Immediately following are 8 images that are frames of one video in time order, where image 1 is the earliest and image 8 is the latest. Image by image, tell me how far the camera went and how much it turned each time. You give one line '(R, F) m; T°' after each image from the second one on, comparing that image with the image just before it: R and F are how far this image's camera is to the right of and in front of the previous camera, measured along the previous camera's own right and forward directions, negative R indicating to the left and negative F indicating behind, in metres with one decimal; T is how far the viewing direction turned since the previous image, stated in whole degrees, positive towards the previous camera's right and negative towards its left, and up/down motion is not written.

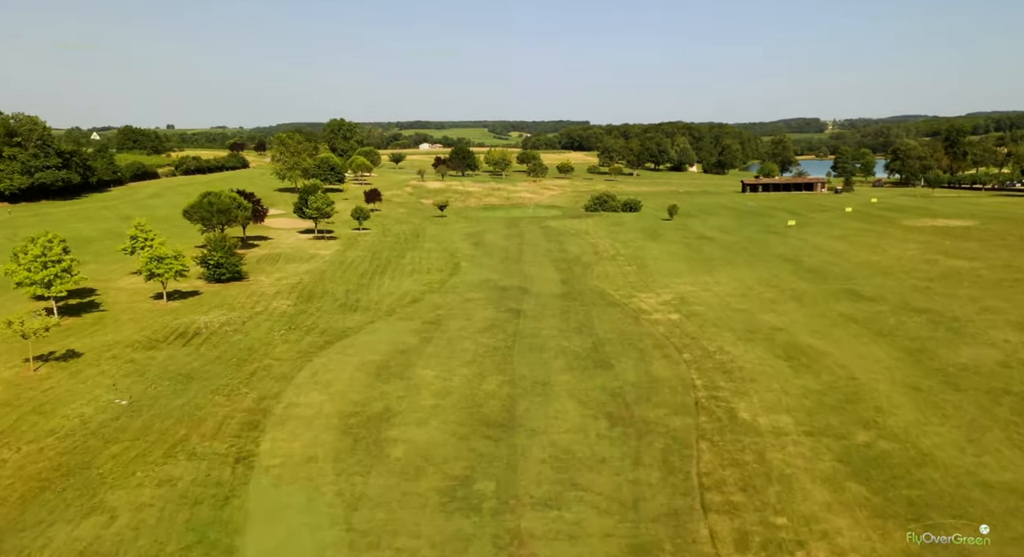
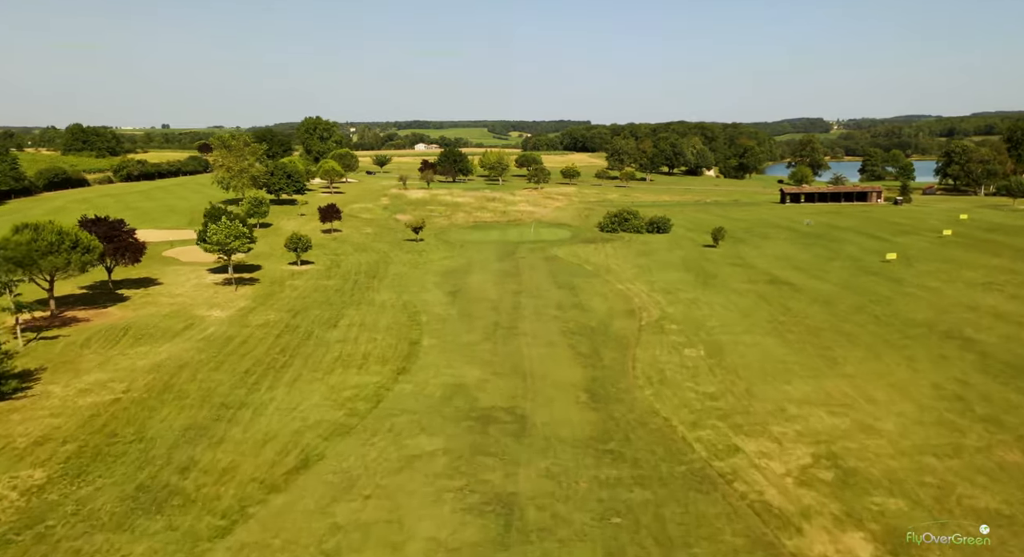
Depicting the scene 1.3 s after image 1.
(+0.5, +22.6) m; 0°
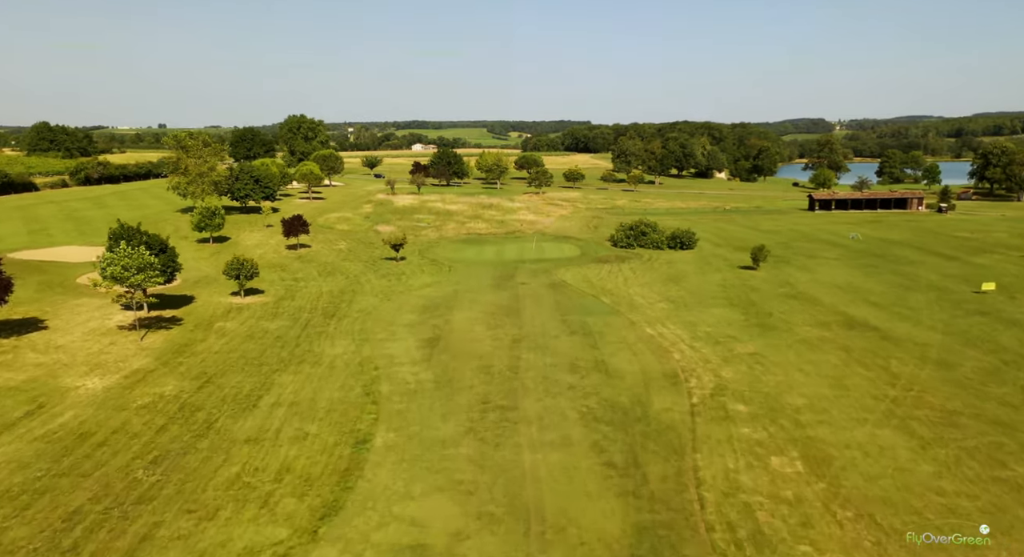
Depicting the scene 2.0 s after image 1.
(+0.1, +12.6) m; 0°
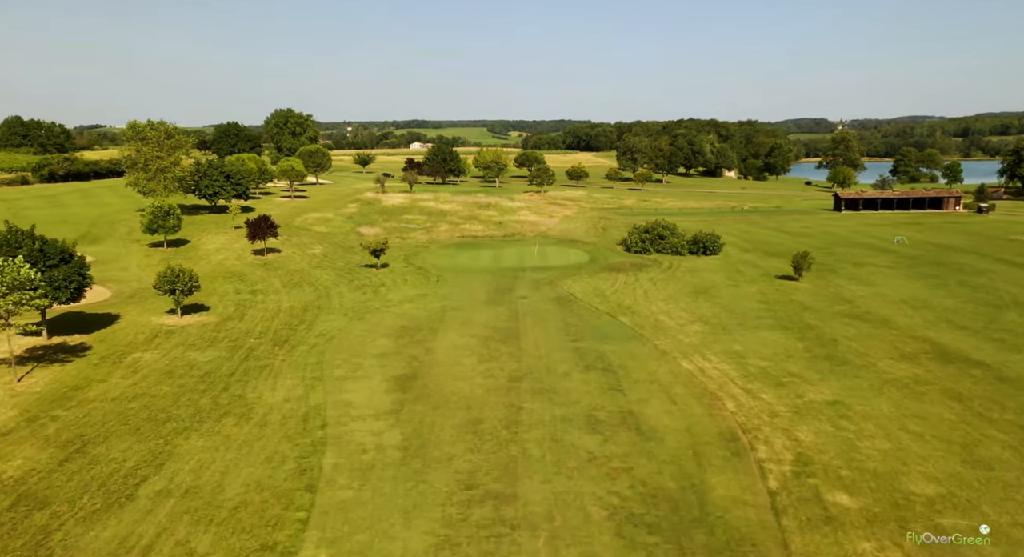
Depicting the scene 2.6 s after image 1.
(+0.1, +9.2) m; 0°
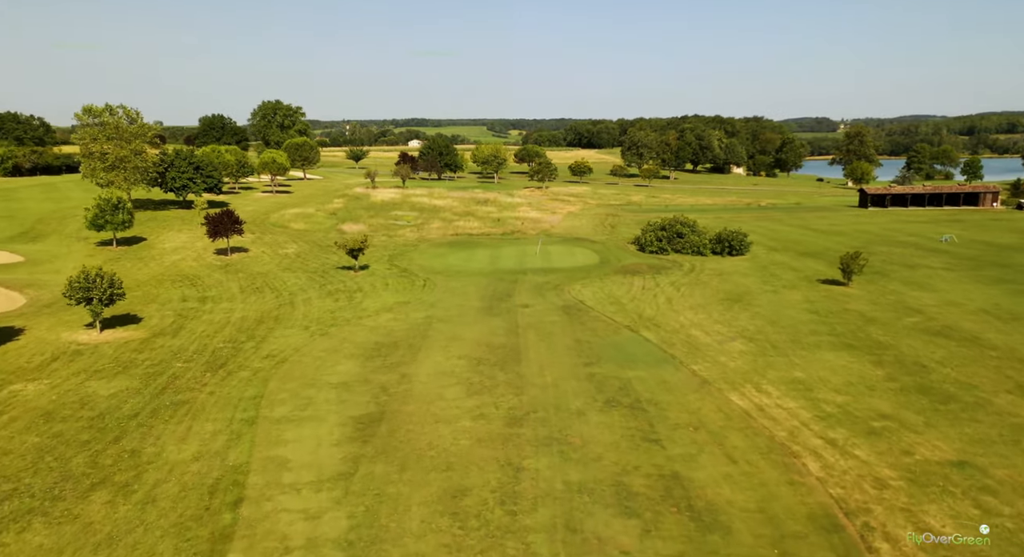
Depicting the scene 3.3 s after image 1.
(+0.1, +7.7) m; 0°
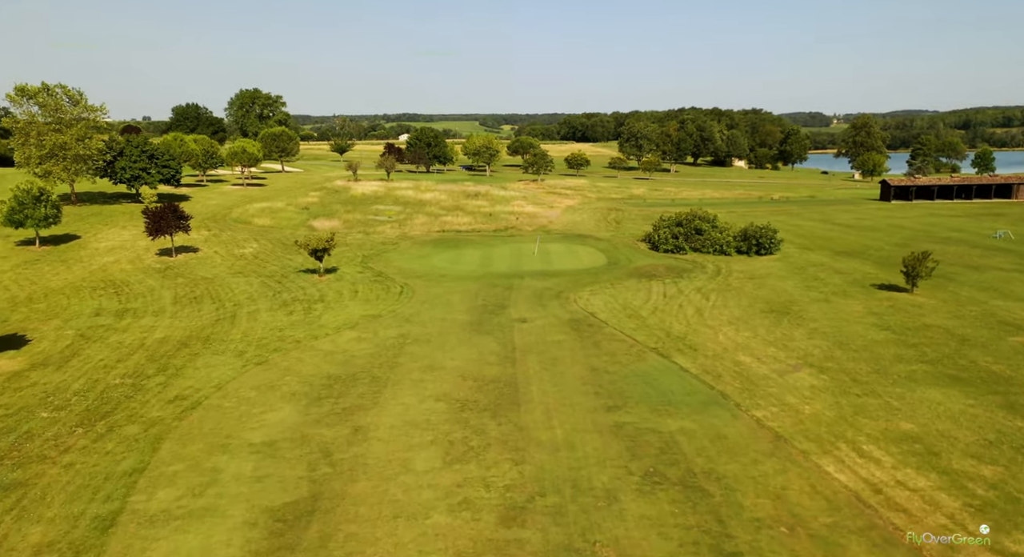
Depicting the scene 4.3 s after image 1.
(-0.1, +7.9) m; +1°
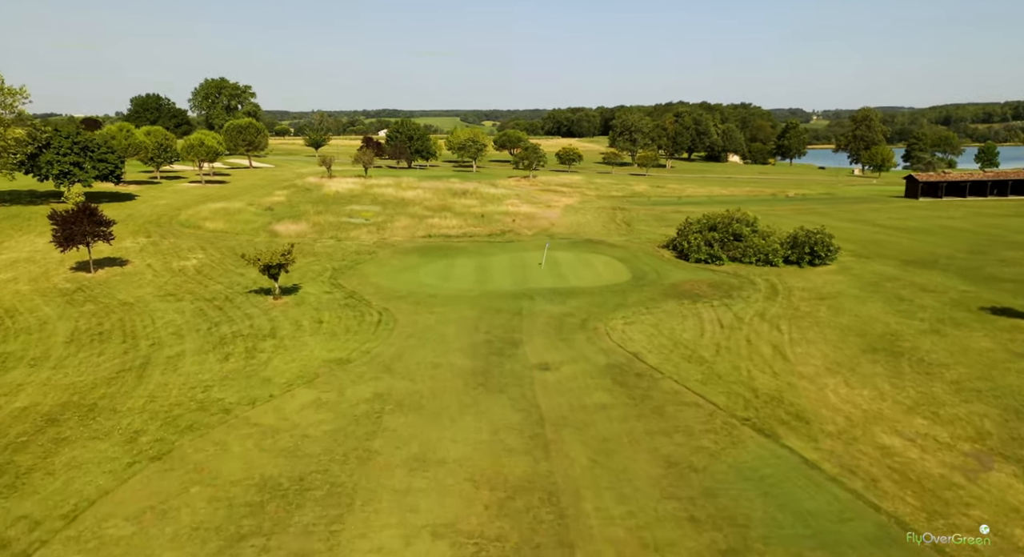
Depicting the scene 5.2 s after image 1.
(-1.3, +9.0) m; +2°
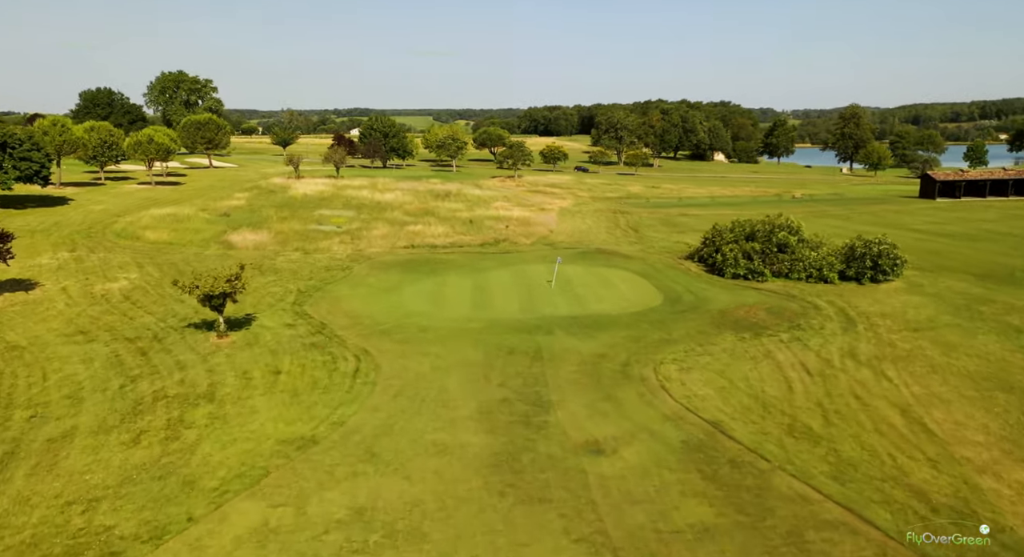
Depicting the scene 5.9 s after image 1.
(-1.6, +7.4) m; +2°
